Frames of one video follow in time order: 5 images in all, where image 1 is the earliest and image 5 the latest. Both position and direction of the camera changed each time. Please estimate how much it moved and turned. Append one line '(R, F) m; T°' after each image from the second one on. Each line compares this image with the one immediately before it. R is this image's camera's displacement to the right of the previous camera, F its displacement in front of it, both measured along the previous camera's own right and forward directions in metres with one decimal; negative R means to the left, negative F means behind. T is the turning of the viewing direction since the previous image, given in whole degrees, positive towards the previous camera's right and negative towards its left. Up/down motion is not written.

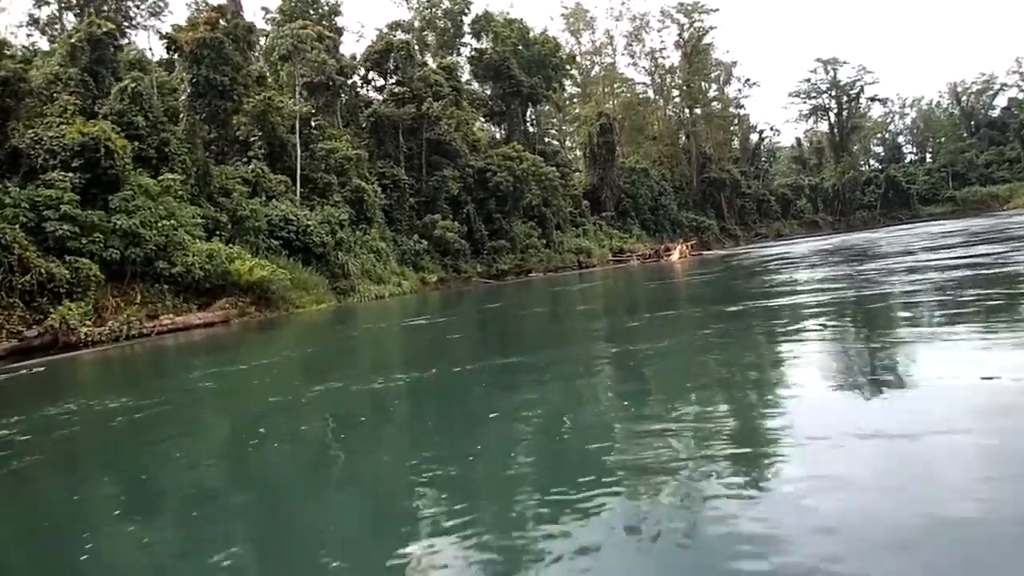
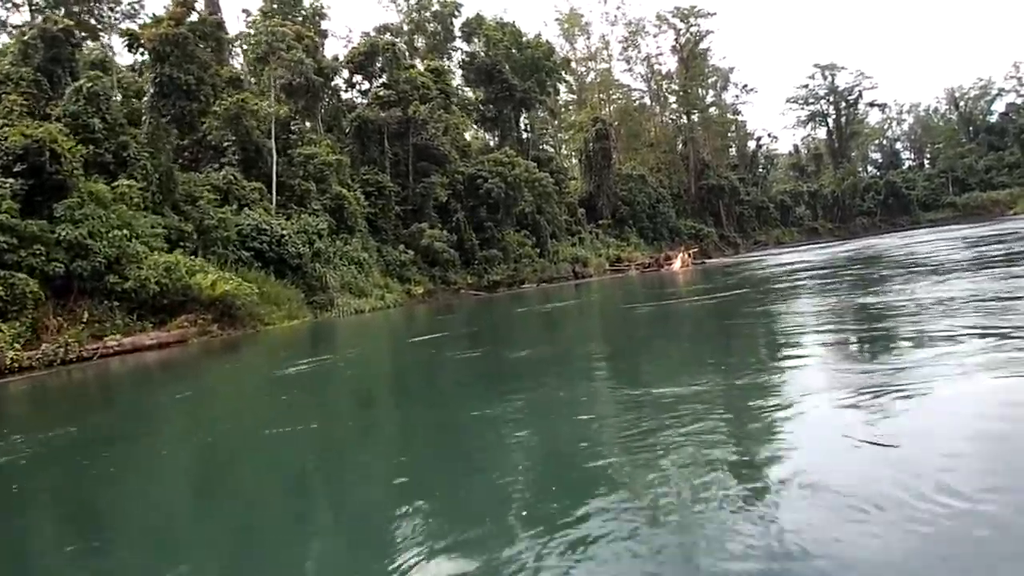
(+0.2, +1.8) m; 0°
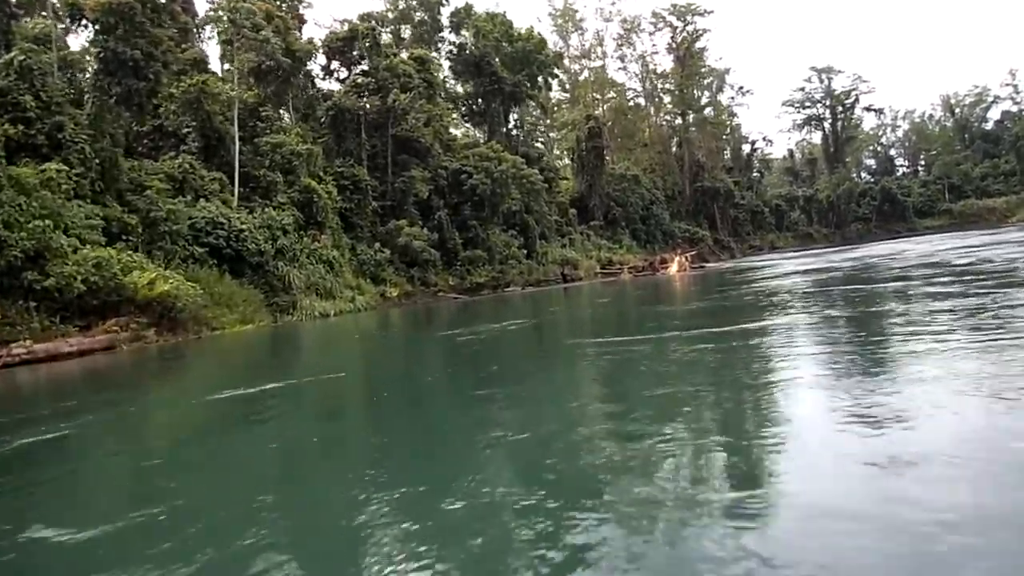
(+0.3, +2.2) m; +1°
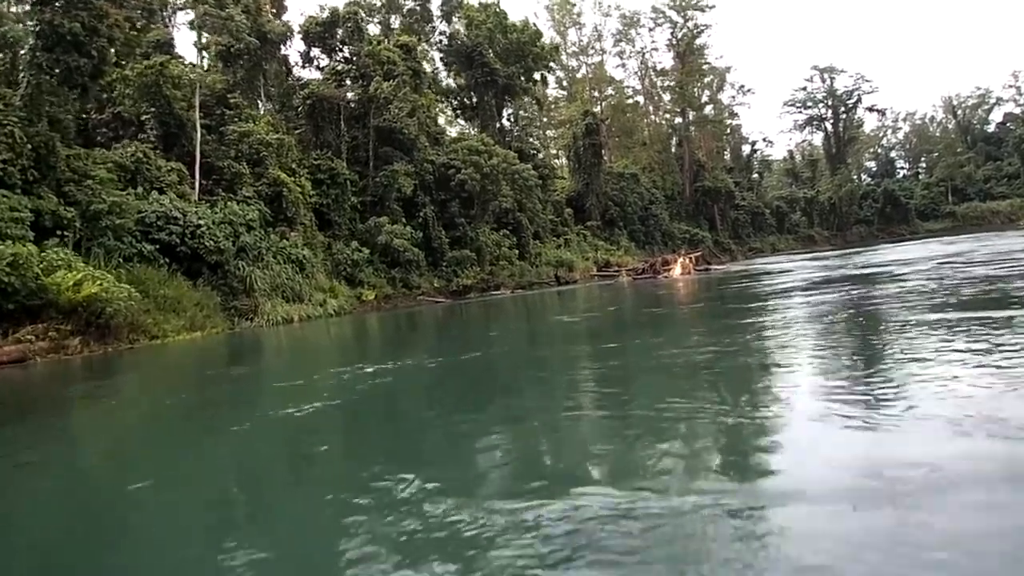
(+0.3, +2.2) m; 0°
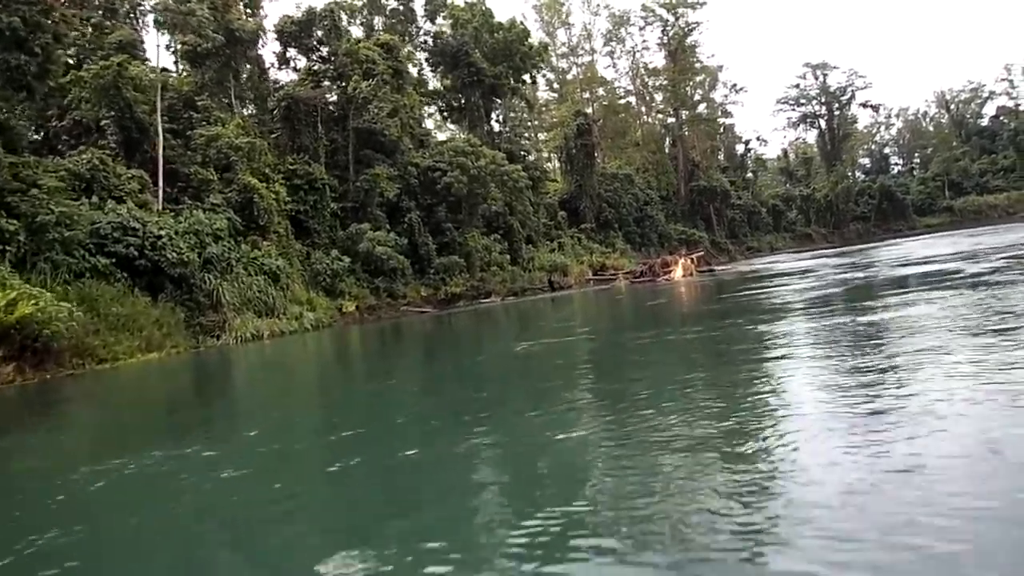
(+0.2, +1.5) m; 0°
